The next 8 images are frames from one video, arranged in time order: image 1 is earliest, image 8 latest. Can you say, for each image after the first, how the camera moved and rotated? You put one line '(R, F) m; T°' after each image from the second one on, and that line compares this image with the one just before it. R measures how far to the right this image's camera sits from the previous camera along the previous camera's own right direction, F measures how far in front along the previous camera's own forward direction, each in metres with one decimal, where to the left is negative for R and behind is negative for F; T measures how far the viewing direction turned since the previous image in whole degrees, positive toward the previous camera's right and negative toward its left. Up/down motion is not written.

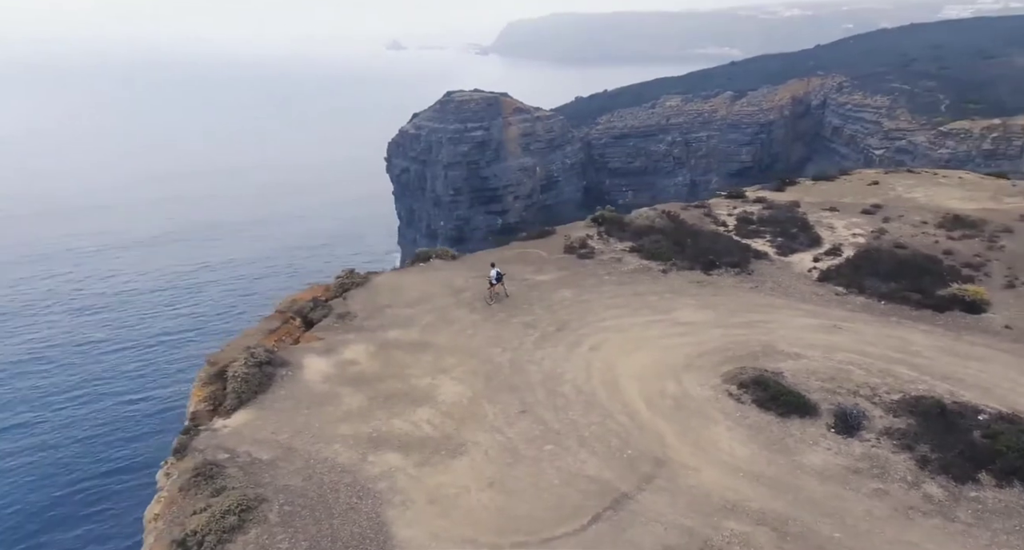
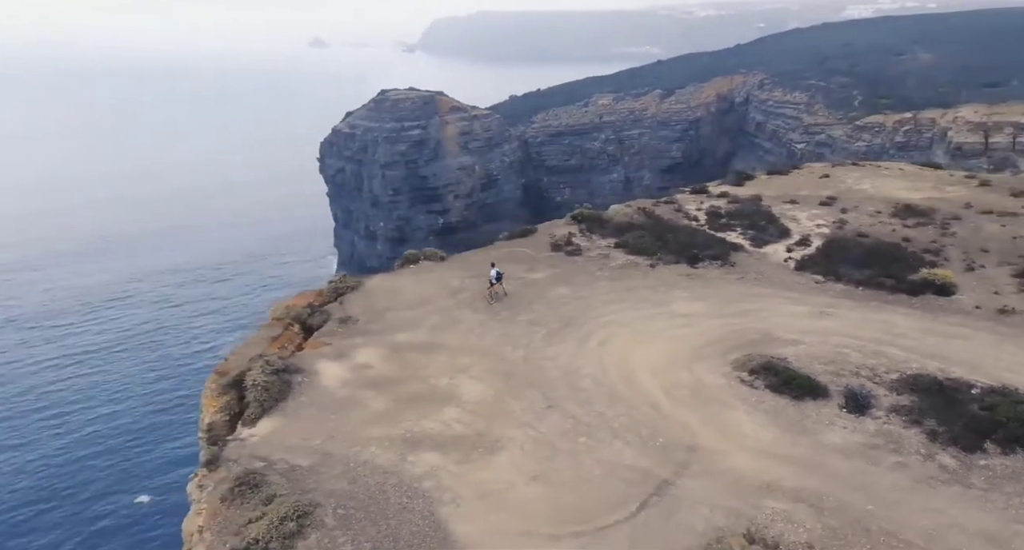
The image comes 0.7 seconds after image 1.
(-2.2, -0.3) m; +5°
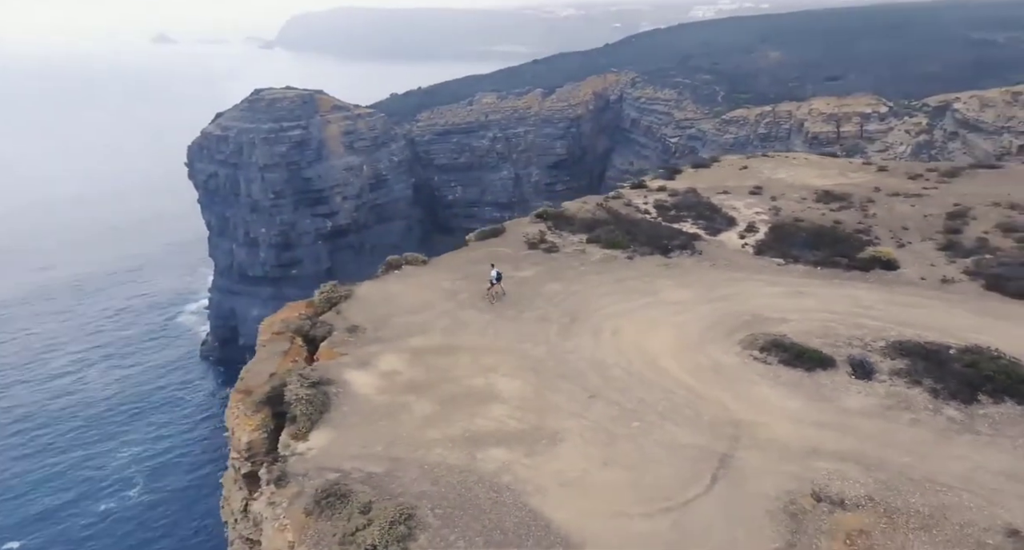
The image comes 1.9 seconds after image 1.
(-4.0, -0.3) m; +10°
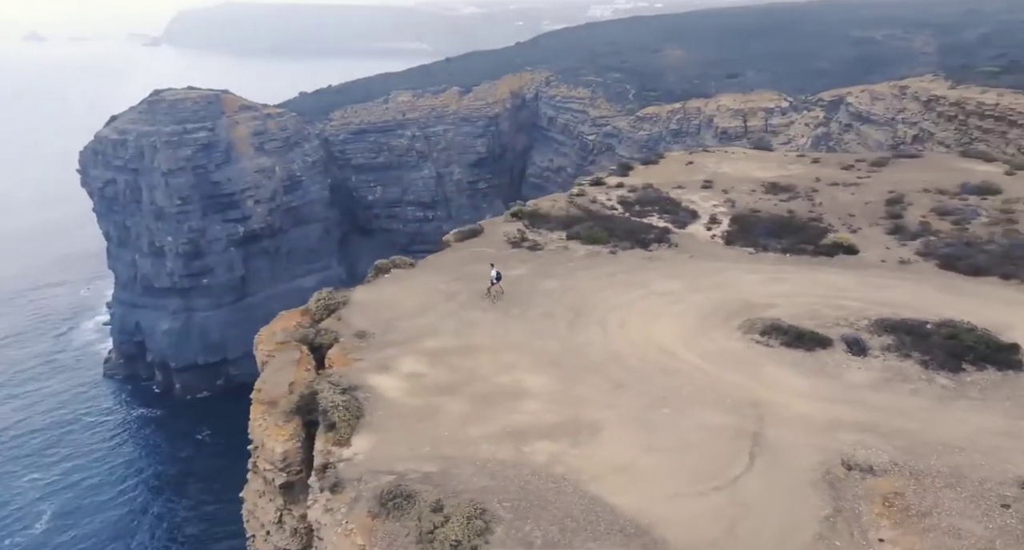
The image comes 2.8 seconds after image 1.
(-2.9, -0.3) m; +7°
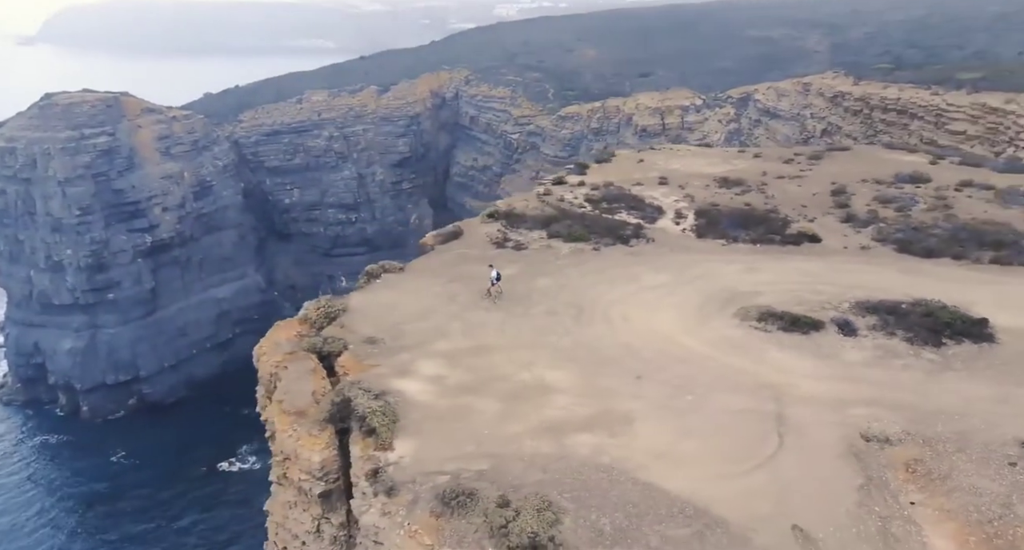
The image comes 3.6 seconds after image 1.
(-2.8, -0.3) m; +7°
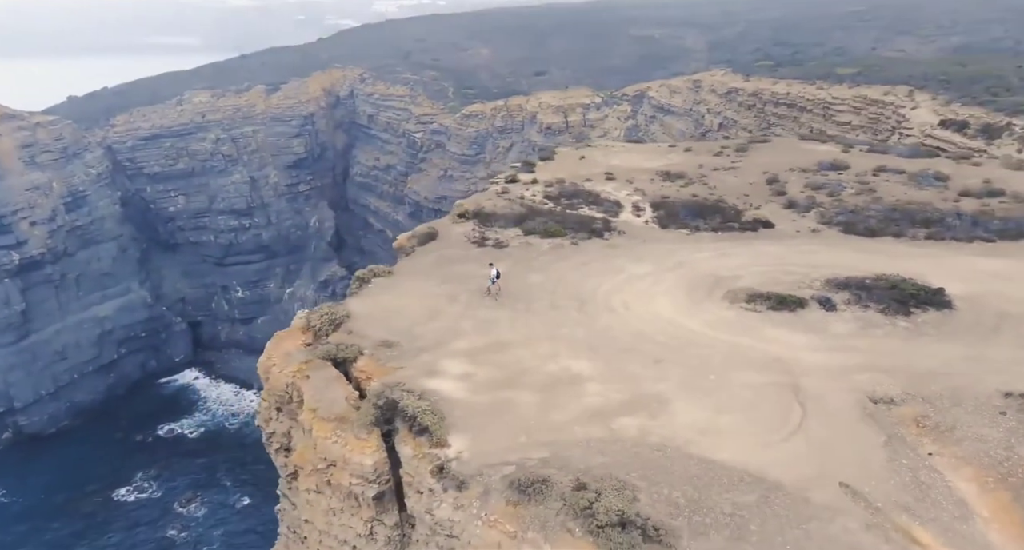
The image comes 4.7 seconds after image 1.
(-3.7, -0.3) m; +8°
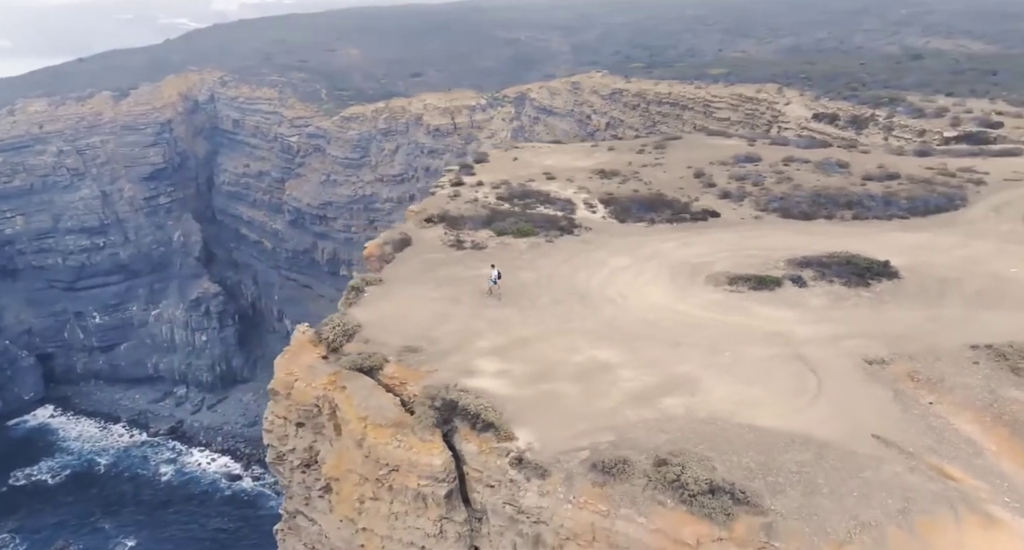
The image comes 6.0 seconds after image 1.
(-4.6, -0.4) m; +10°
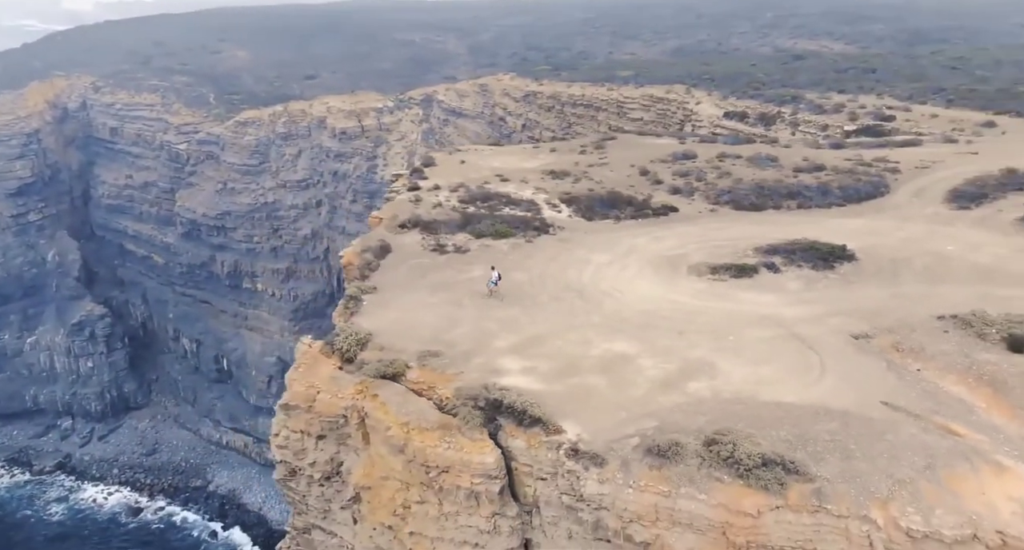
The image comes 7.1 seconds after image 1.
(-3.8, -0.2) m; +8°
